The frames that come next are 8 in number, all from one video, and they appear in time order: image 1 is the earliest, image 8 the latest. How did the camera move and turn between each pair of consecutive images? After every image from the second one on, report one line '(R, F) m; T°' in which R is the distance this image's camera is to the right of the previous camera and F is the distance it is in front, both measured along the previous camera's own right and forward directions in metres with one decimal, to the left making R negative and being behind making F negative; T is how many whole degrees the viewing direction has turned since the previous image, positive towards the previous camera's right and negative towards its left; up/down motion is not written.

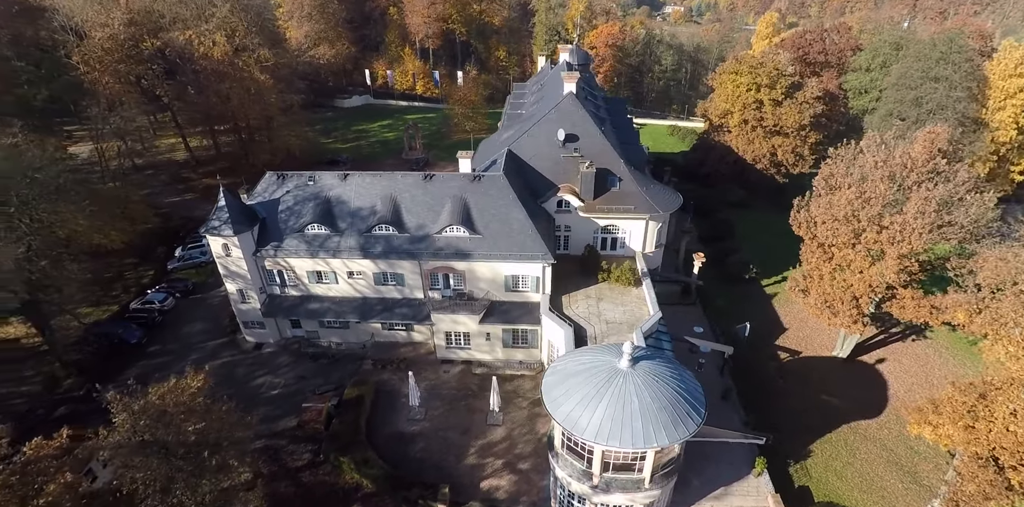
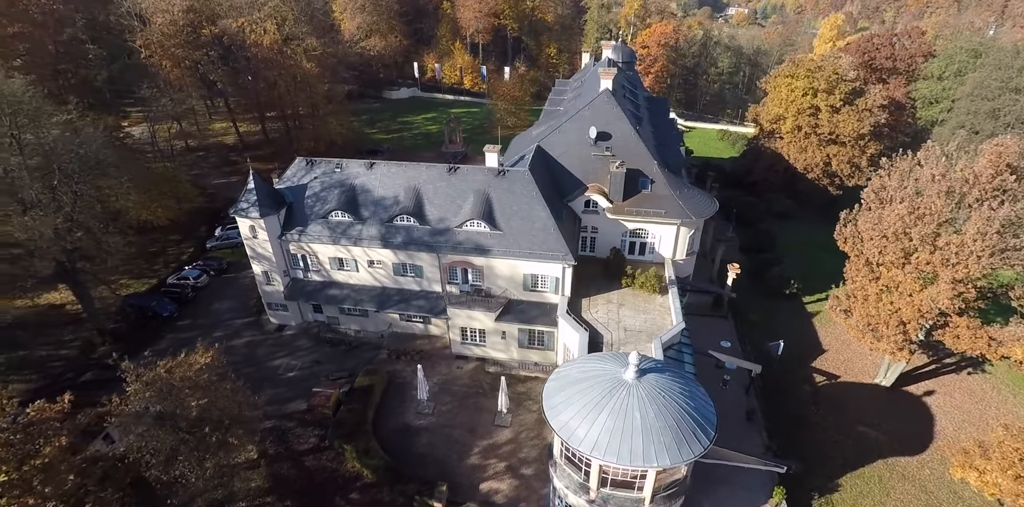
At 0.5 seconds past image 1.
(+1.4, +0.9) m; -5°
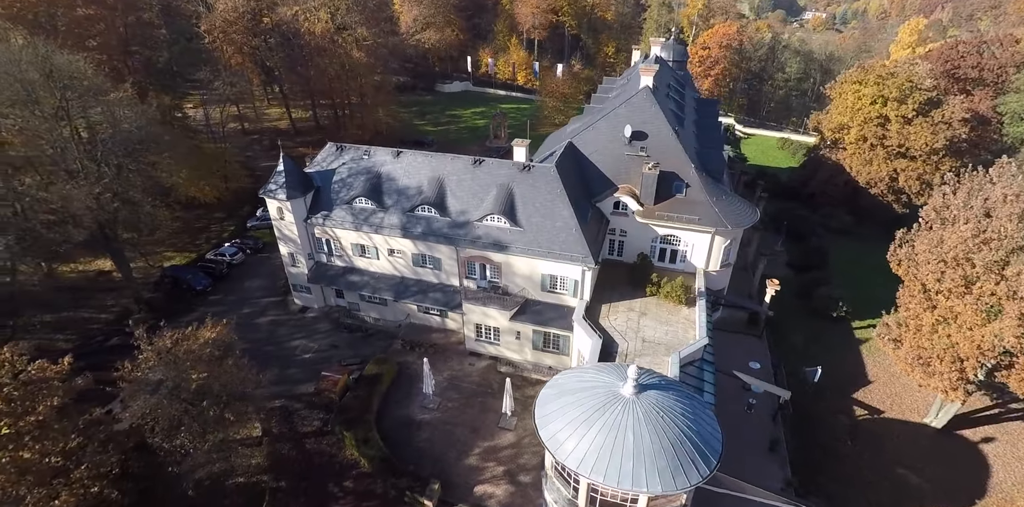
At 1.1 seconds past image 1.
(+1.8, +1.2) m; -5°
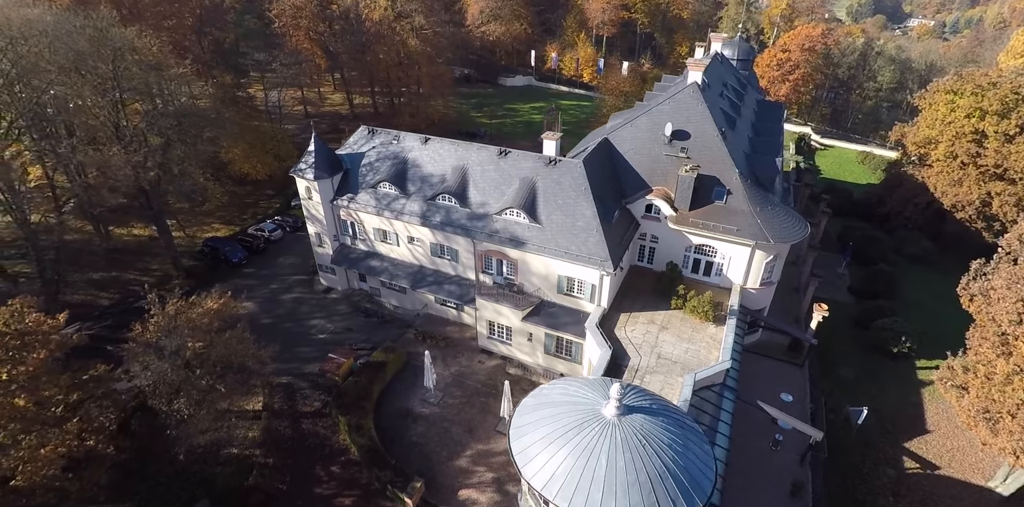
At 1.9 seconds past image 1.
(+2.6, +1.6) m; -7°
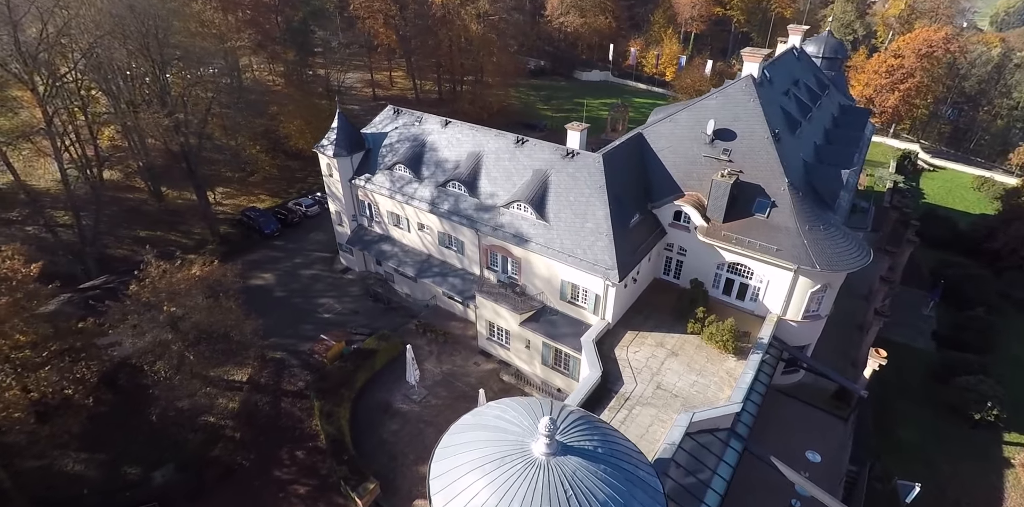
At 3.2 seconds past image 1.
(+4.0, +2.8) m; -8°
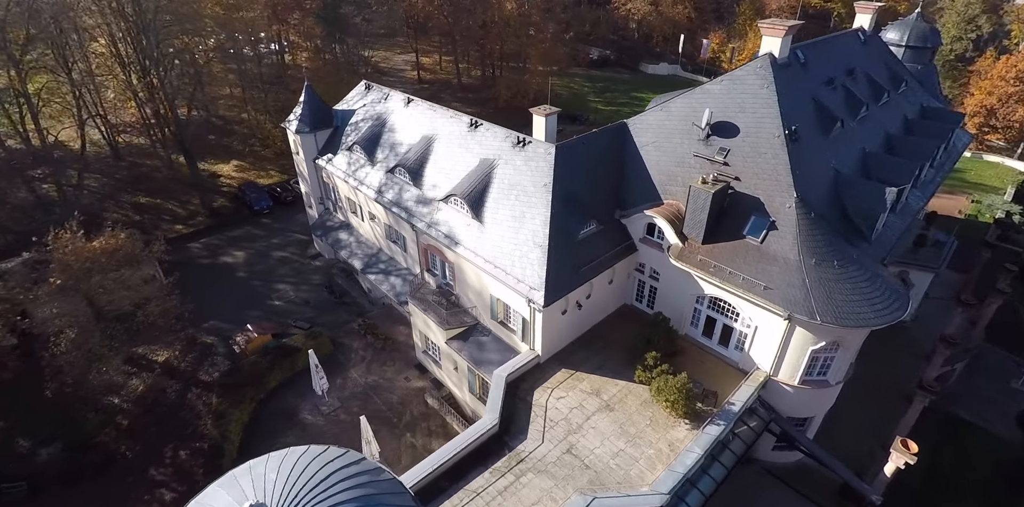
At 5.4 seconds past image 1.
(+6.9, +5.3) m; -9°
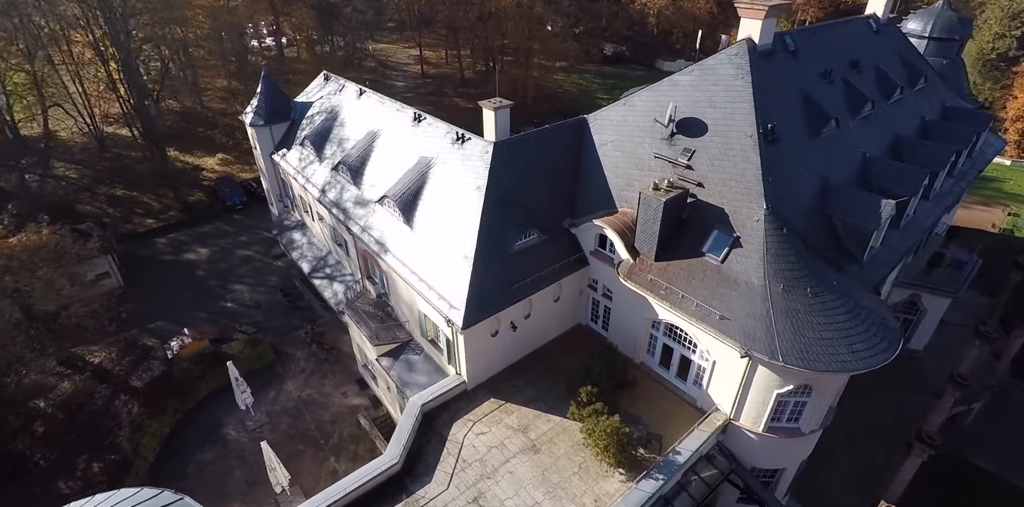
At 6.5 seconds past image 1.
(+3.7, +2.7) m; -3°
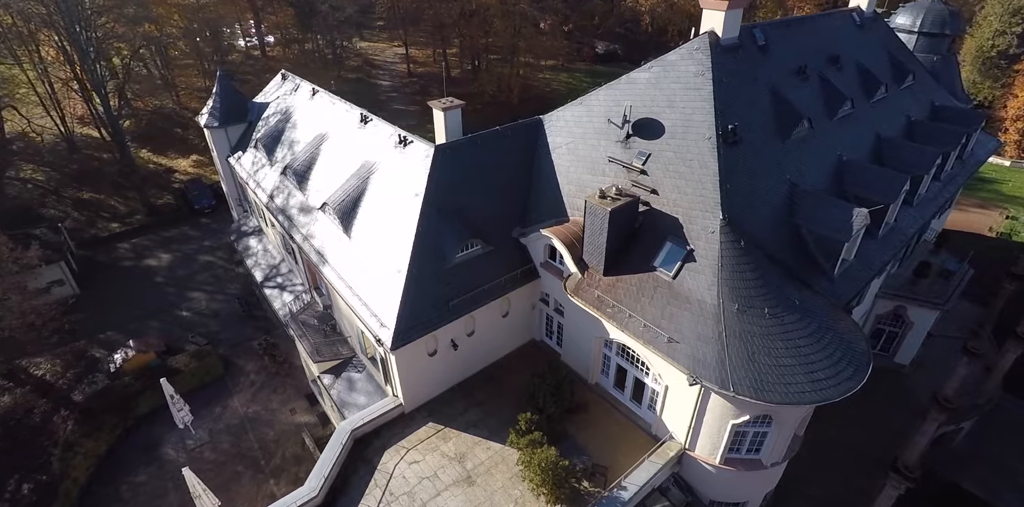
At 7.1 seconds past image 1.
(+2.2, +1.4) m; 0°
